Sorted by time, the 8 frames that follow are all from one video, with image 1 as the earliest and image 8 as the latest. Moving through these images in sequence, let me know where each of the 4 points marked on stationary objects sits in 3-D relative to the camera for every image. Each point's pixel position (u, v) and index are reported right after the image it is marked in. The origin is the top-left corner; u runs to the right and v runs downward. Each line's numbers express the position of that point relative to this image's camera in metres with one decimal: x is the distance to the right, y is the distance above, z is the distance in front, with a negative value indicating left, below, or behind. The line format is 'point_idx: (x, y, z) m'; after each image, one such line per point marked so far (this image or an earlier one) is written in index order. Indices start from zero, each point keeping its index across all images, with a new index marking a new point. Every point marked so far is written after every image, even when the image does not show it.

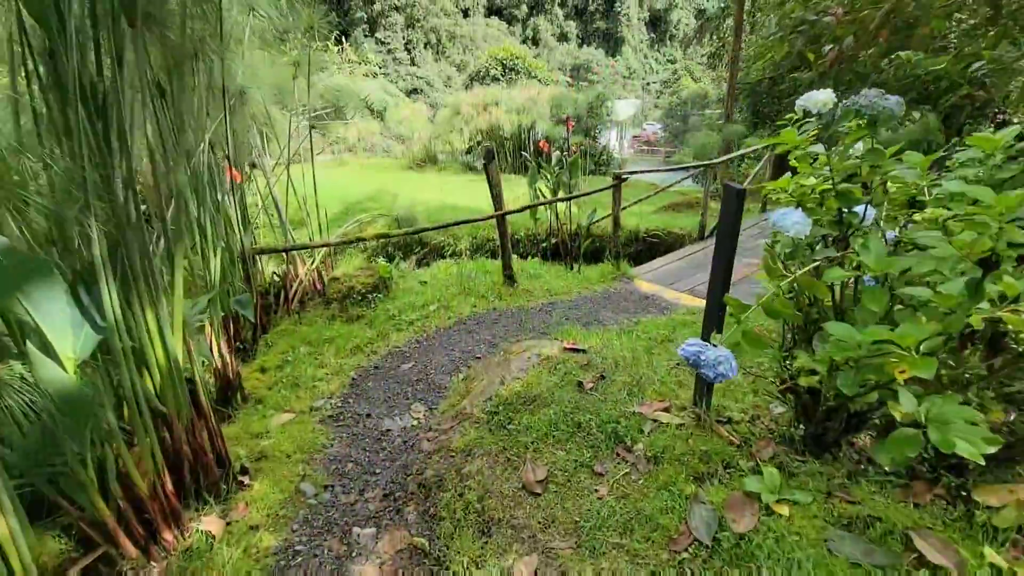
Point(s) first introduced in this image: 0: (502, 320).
0: (-0.1, -0.2, +3.1) m
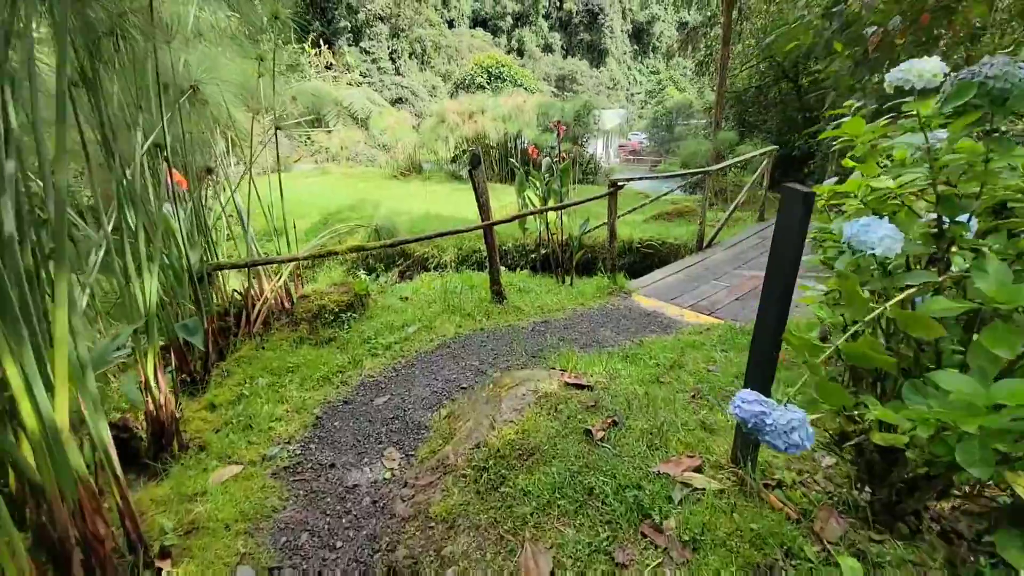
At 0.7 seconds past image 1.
0: (-0.1, -0.3, +2.7) m
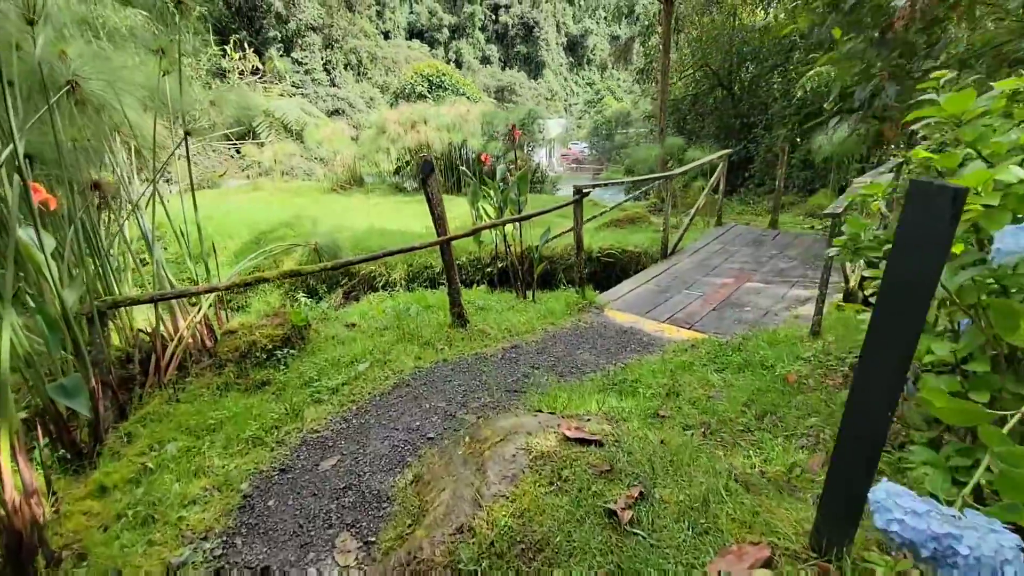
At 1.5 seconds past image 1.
0: (-0.3, -0.4, +2.4) m
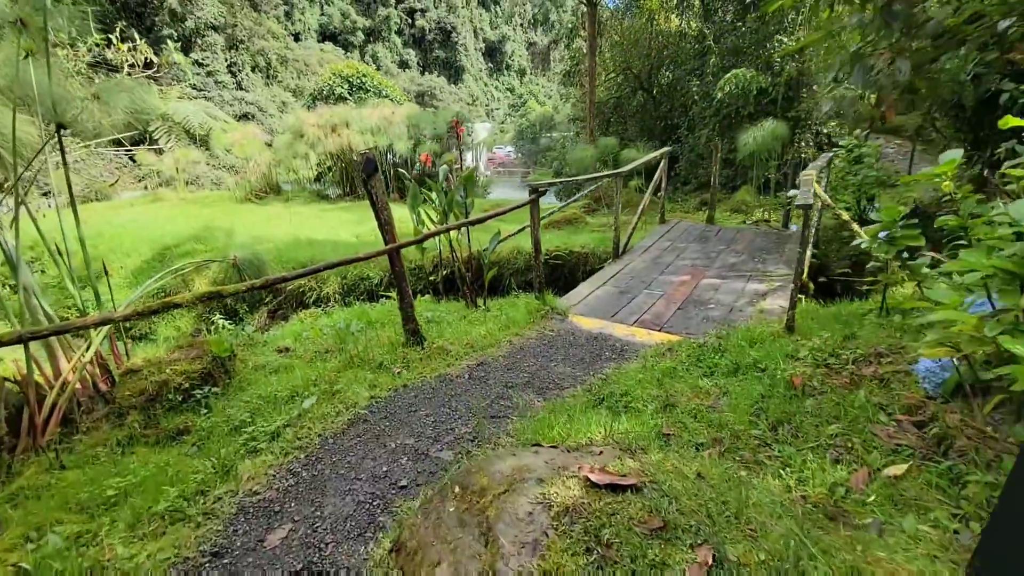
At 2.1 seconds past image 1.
0: (-0.4, -0.5, +2.0) m
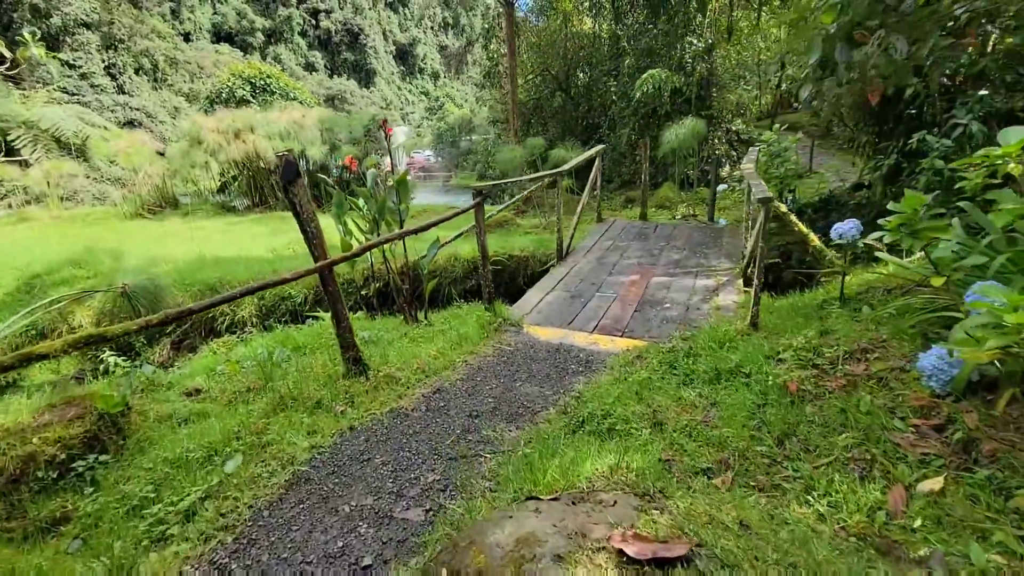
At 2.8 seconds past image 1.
0: (-0.5, -0.6, +1.7) m
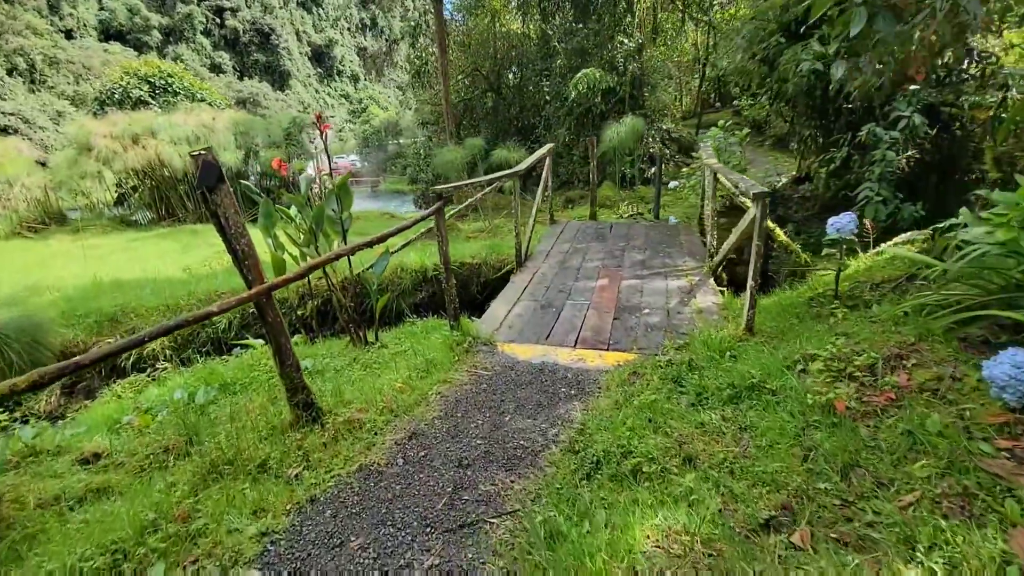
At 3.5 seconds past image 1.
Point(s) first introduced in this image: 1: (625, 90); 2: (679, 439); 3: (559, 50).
0: (-0.4, -0.7, +1.3) m
1: (+2.0, +3.5, +8.7) m
2: (+0.5, -0.5, +1.6) m
3: (+0.9, +4.4, +9.1) m
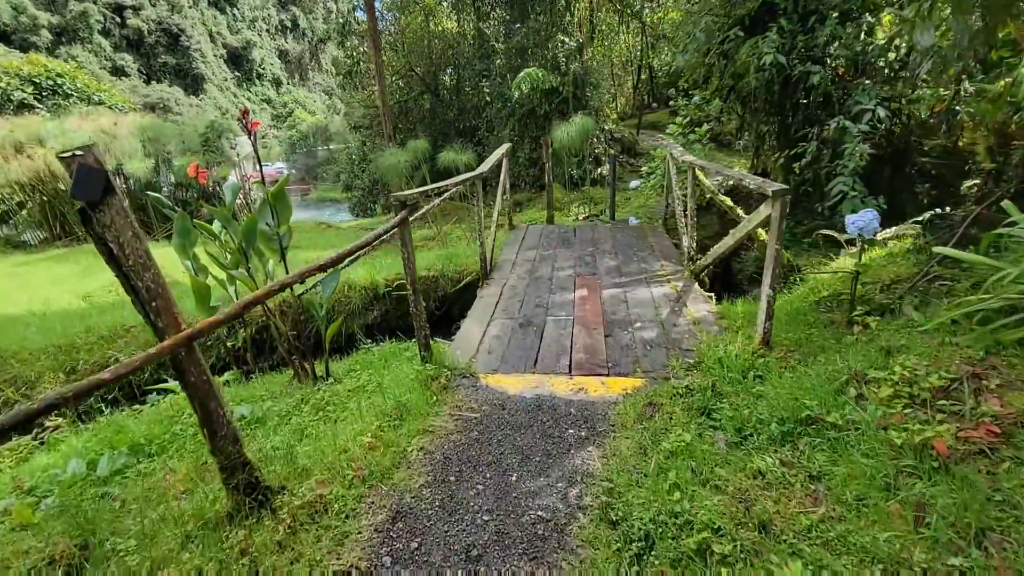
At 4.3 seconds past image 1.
0: (-0.4, -0.8, +0.9) m
1: (+1.0, +3.4, +8.6) m
2: (+0.6, -0.5, +1.3) m
3: (-0.2, +4.2, +8.8) m
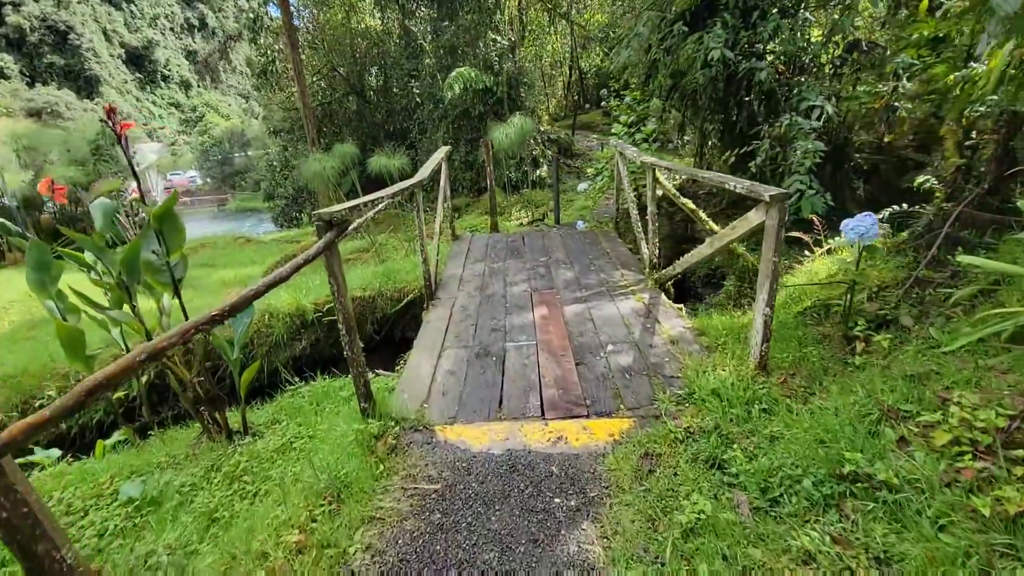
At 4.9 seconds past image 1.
0: (-0.3, -0.9, +0.5) m
1: (-0.1, +3.3, +8.3) m
2: (+0.6, -0.6, +1.0) m
3: (-1.4, +4.1, +8.4) m
